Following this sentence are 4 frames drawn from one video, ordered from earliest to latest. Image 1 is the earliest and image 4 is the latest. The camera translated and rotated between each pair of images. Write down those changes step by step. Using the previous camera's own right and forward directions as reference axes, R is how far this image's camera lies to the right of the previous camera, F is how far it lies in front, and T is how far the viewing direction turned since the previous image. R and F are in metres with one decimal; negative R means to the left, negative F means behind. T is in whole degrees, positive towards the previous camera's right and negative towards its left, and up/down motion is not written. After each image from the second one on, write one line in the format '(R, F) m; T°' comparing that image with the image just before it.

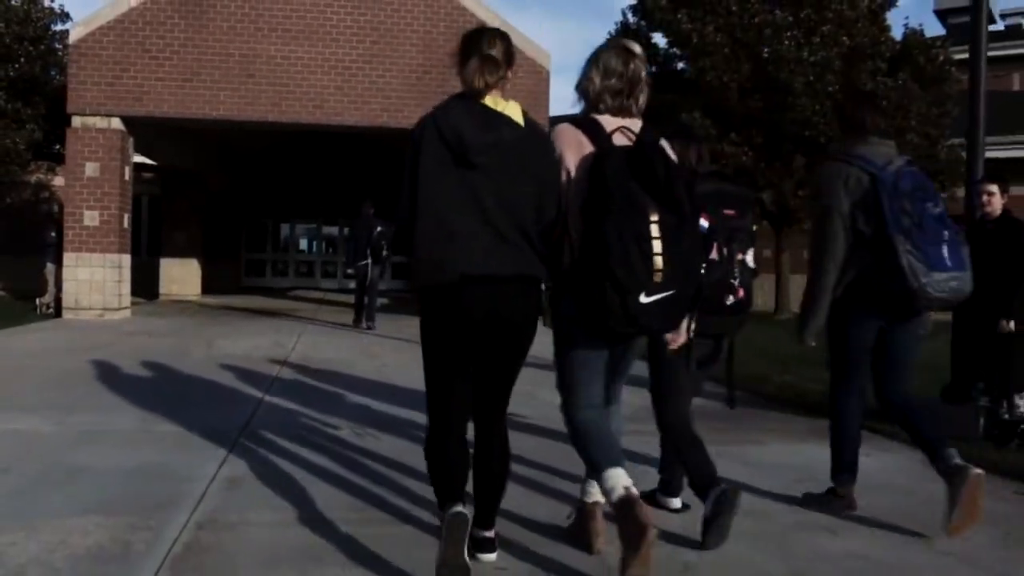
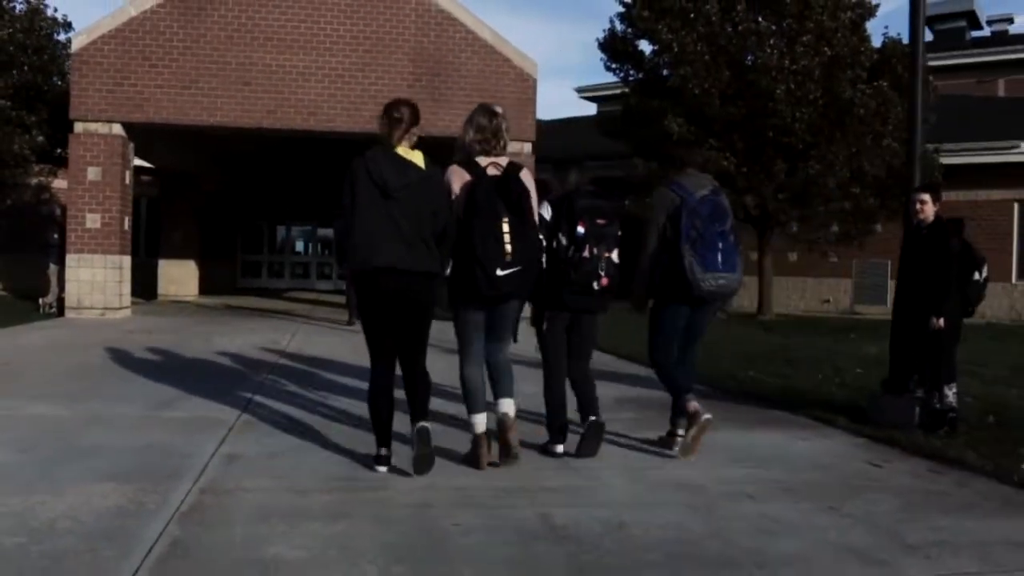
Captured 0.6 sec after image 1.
(+0.2, -0.6) m; 0°
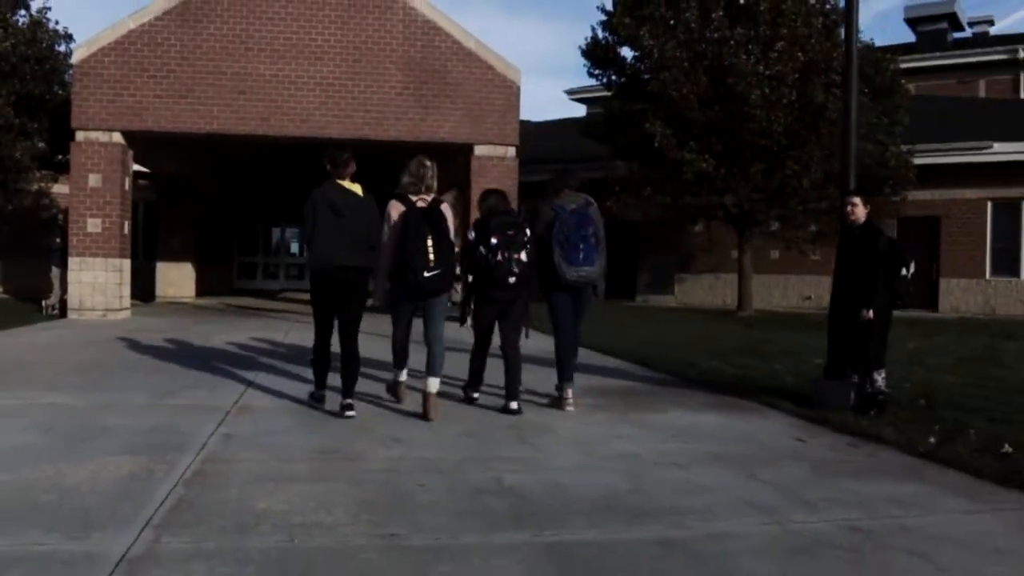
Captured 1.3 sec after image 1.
(+0.2, -0.8) m; 0°
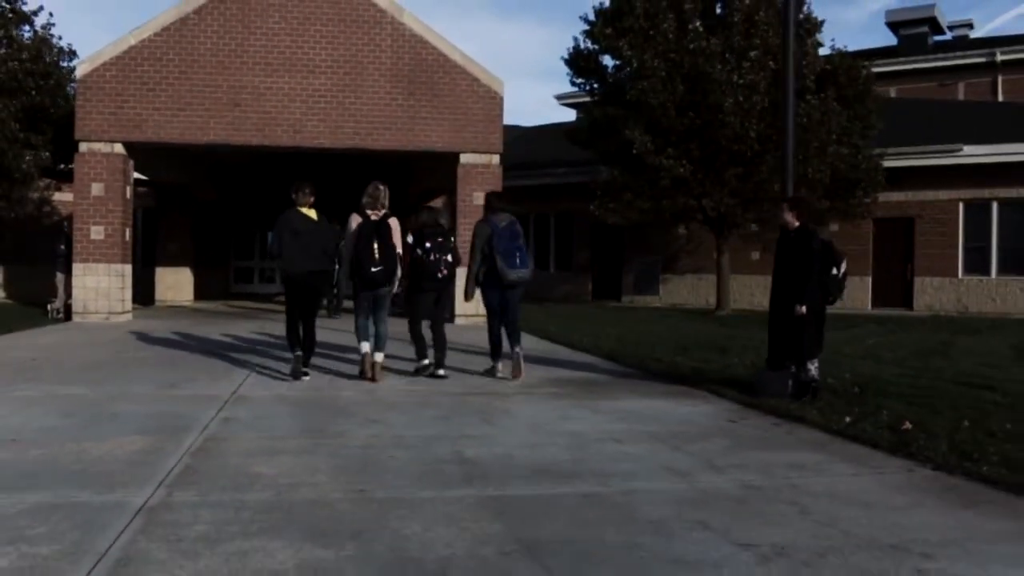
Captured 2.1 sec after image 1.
(+0.2, -0.9) m; 0°
